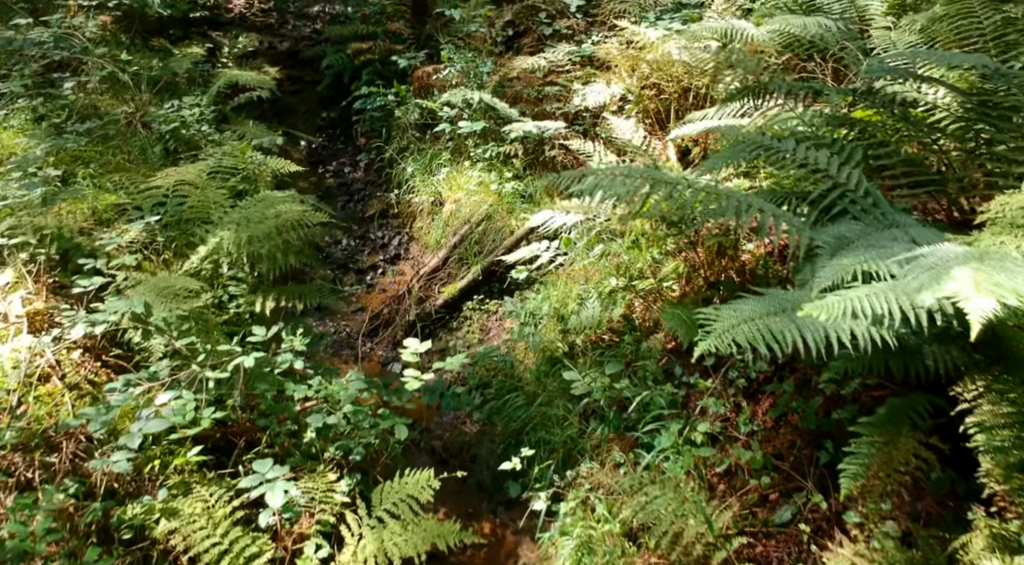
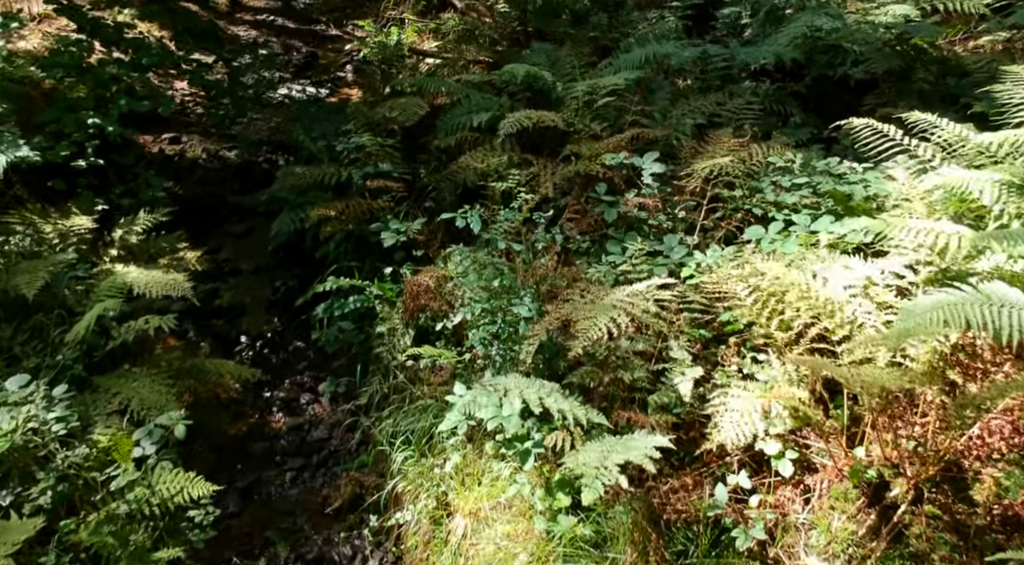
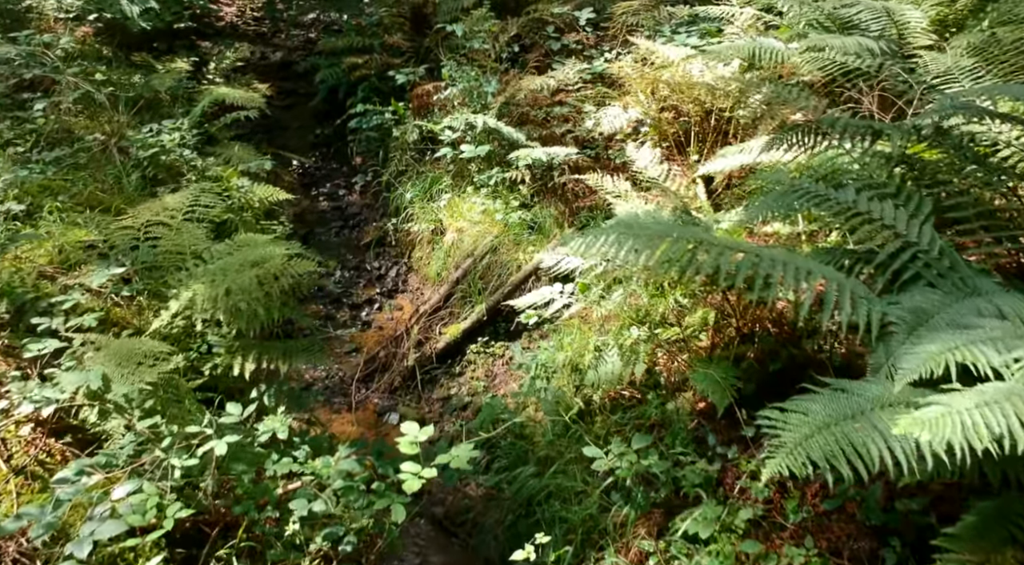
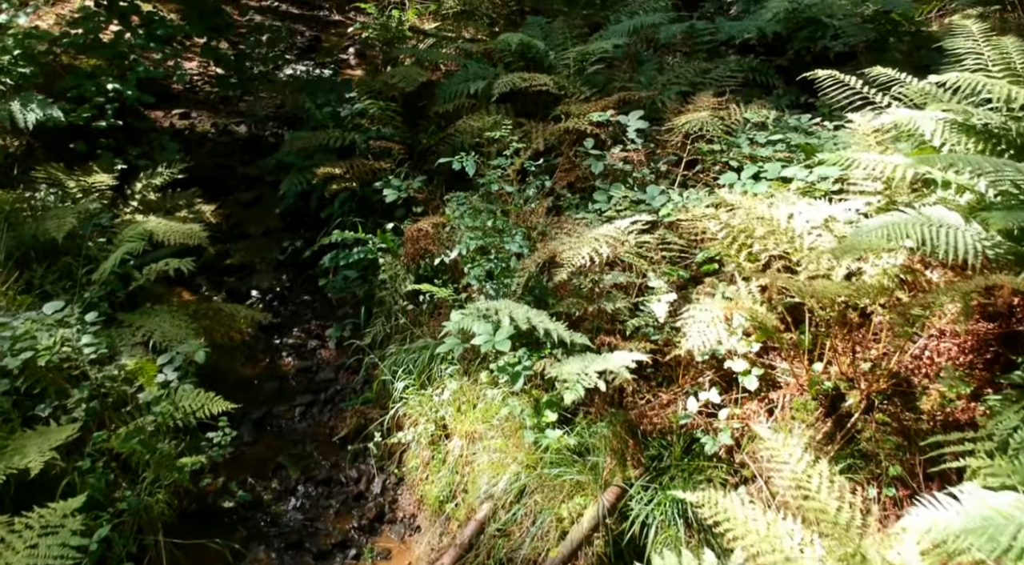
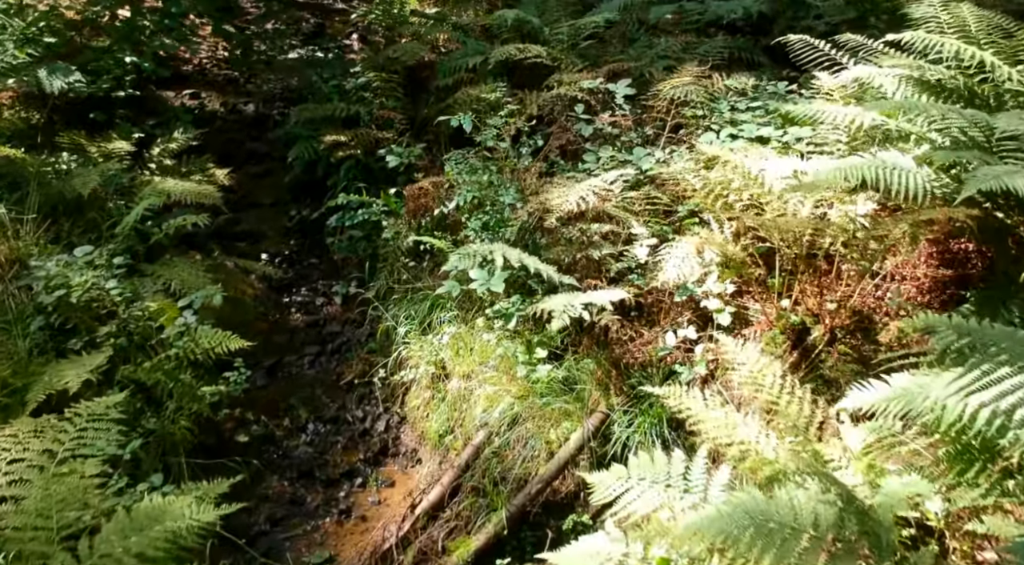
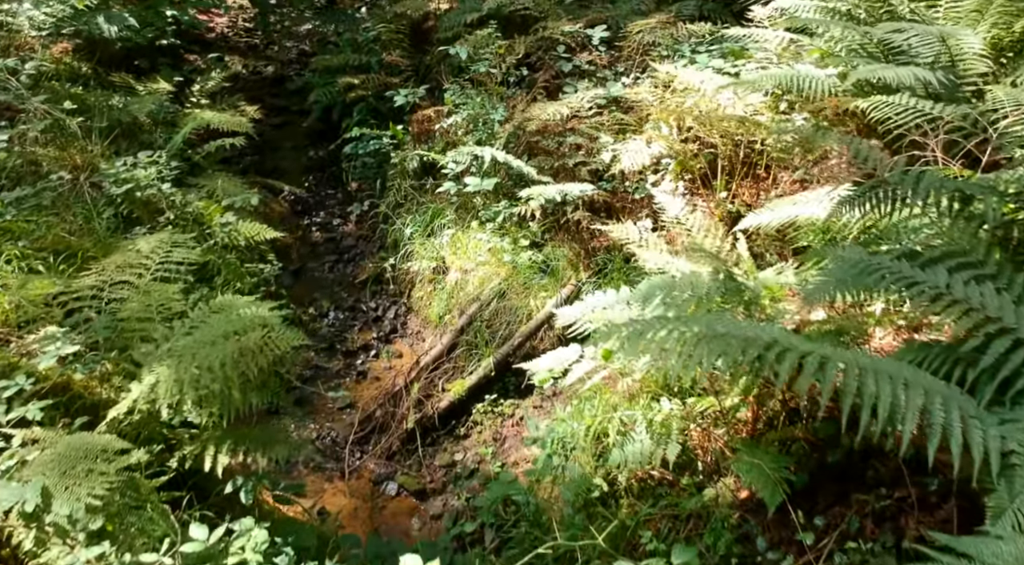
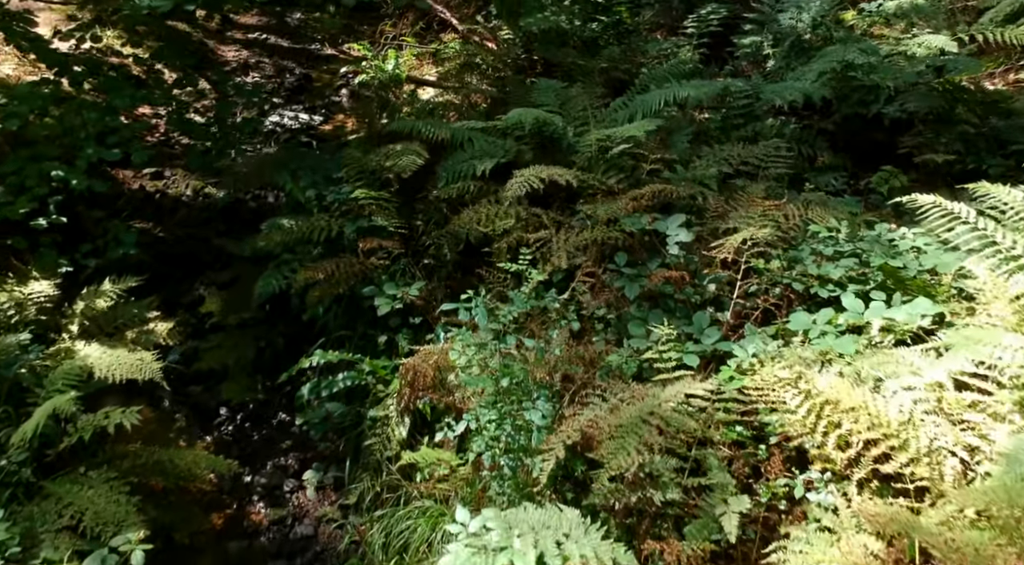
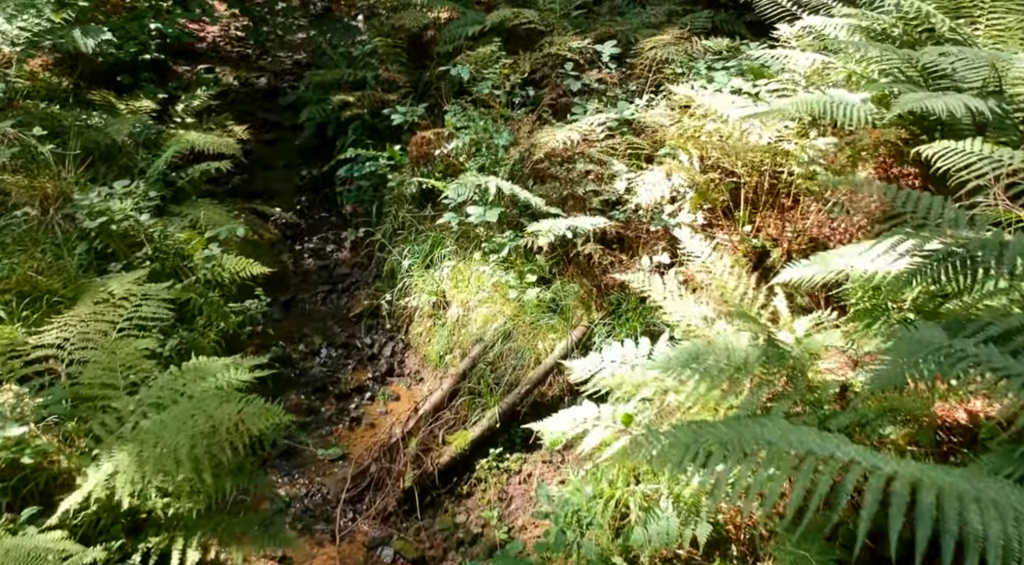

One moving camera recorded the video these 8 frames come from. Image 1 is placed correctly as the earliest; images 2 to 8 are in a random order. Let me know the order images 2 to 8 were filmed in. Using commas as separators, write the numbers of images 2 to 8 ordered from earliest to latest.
3, 6, 8, 5, 4, 2, 7
